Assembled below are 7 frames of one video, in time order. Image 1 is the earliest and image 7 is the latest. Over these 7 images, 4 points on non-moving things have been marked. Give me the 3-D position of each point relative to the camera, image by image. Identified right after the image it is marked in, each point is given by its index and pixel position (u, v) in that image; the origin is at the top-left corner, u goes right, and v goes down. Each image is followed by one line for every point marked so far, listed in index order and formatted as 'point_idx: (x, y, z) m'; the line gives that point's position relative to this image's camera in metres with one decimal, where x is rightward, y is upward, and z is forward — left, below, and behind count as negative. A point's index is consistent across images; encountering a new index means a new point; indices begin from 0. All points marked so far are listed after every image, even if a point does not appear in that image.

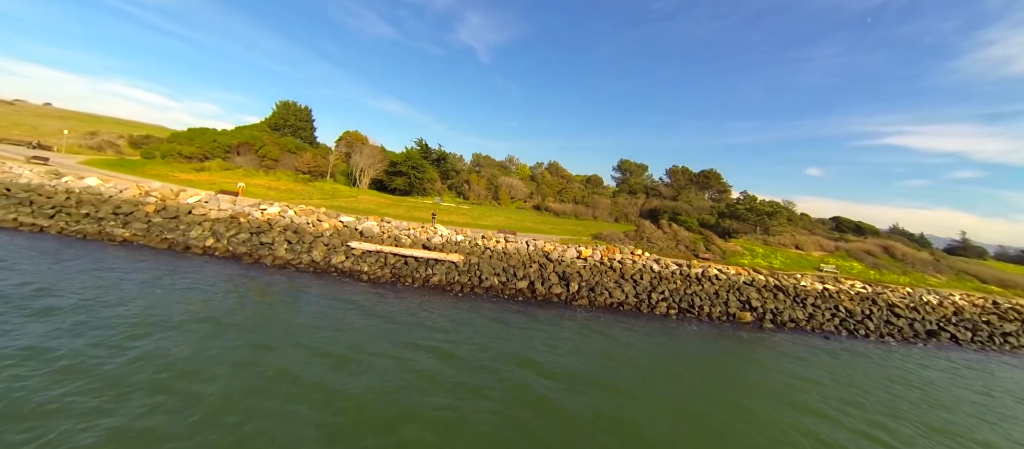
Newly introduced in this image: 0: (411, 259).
0: (-5.1, -1.7, +18.4) m
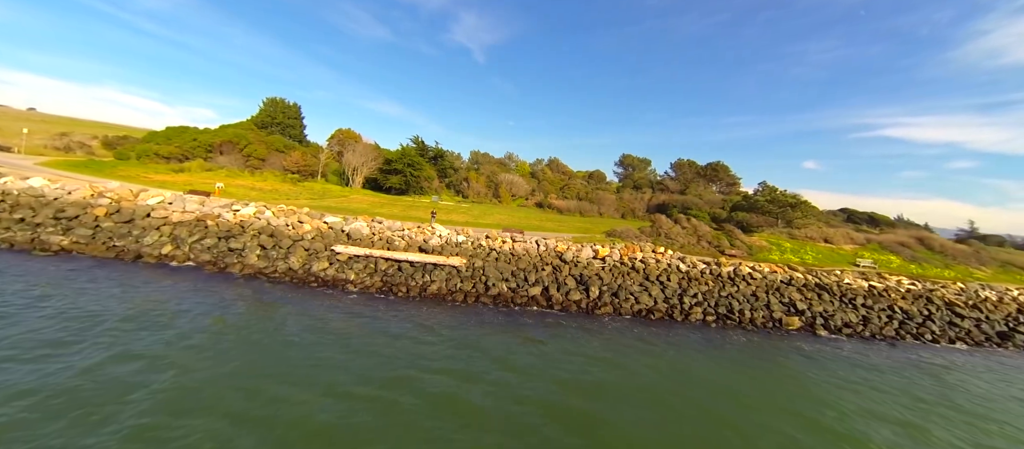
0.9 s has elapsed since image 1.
0: (-4.6, -1.7, +15.9) m
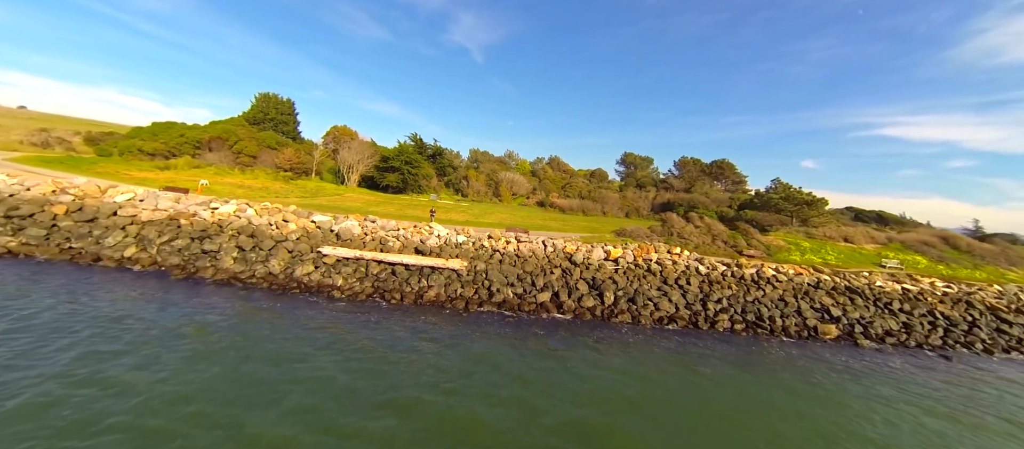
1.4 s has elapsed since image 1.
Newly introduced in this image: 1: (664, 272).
0: (-4.4, -1.7, +14.3) m
1: (+7.1, -2.2, +17.1) m
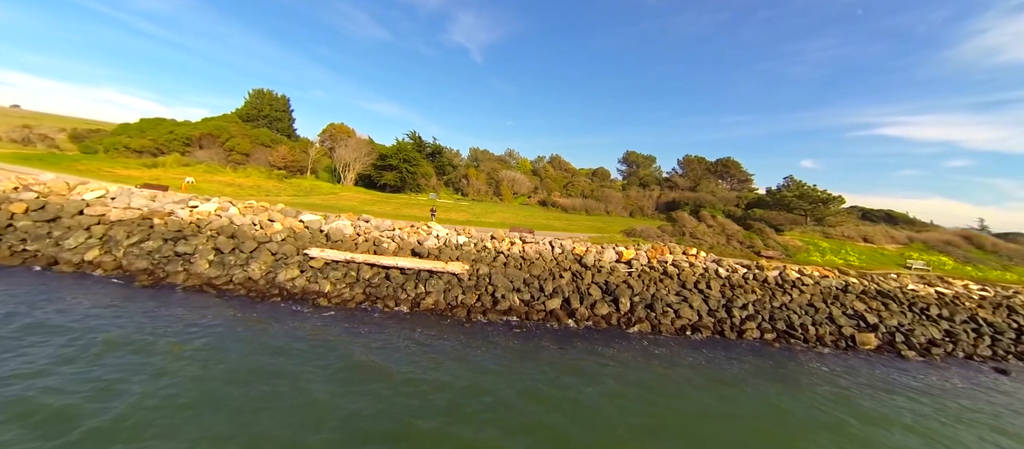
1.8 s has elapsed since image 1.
0: (-4.2, -1.7, +13.0) m
1: (+7.3, -2.2, +15.8) m
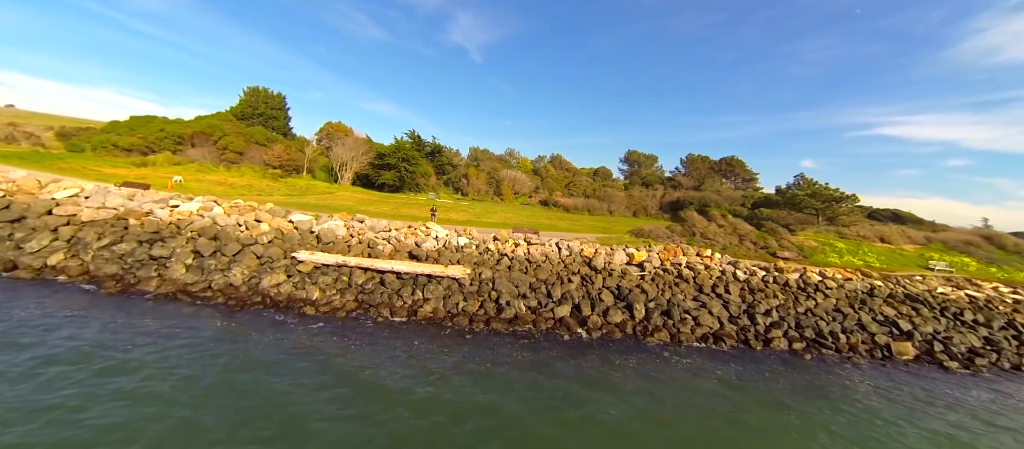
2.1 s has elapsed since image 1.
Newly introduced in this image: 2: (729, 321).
0: (-4.0, -1.7, +12.0) m
1: (+7.5, -2.2, +14.8) m
2: (+7.3, -3.2, +12.4) m
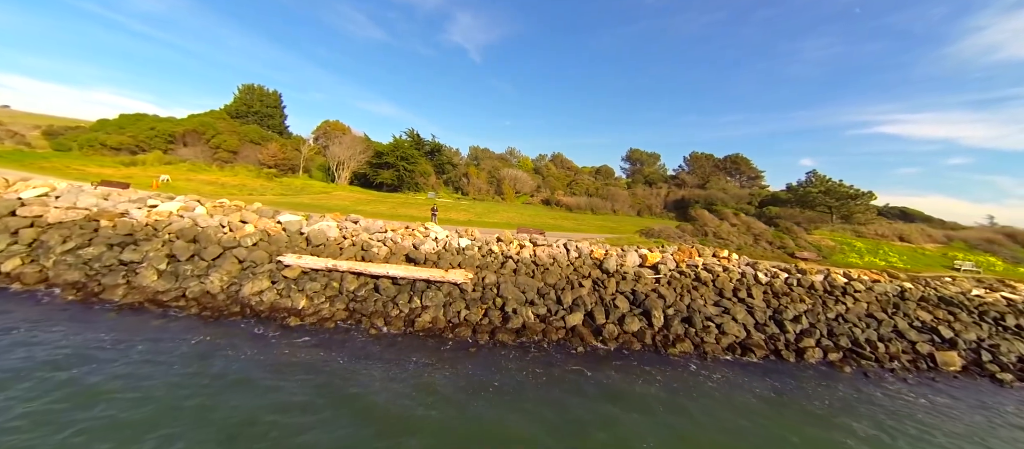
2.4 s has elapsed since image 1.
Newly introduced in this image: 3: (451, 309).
0: (-3.8, -1.7, +10.9) m
1: (+7.7, -2.2, +13.7) m
2: (+7.5, -3.2, +11.3) m
3: (-1.7, -2.4, +10.3) m
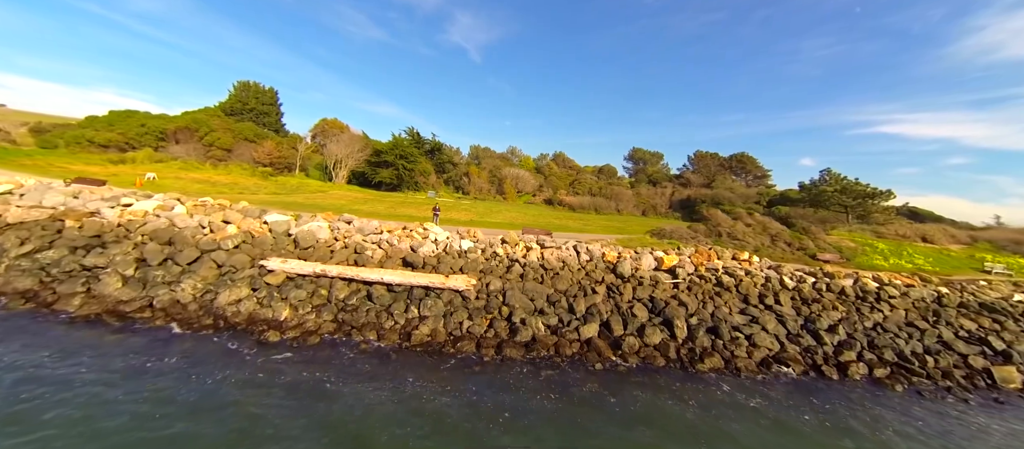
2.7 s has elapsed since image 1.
0: (-3.6, -1.7, +9.9) m
1: (+7.9, -2.2, +12.6) m
2: (+7.7, -3.2, +10.2) m
3: (-1.5, -2.4, +9.2) m
